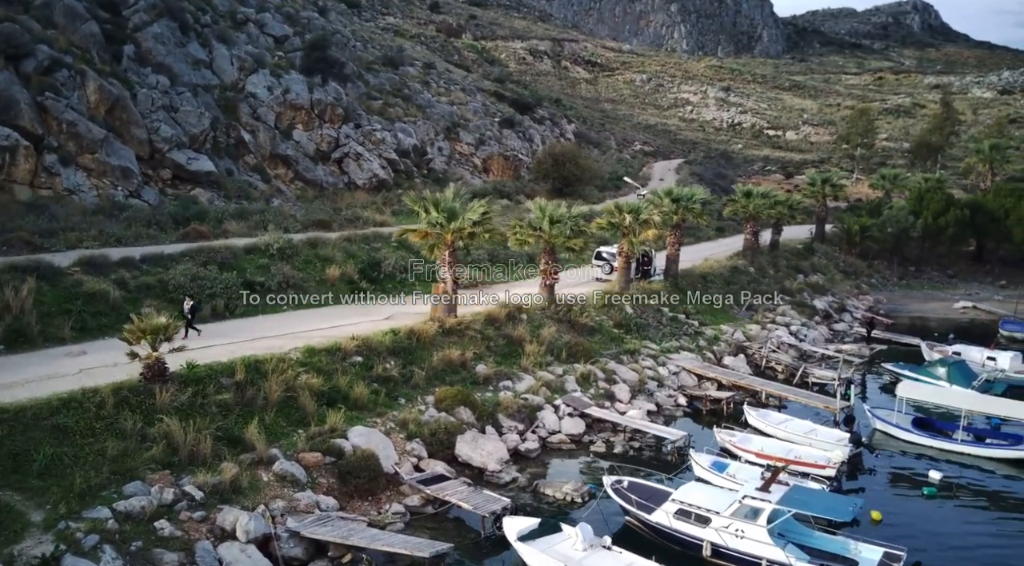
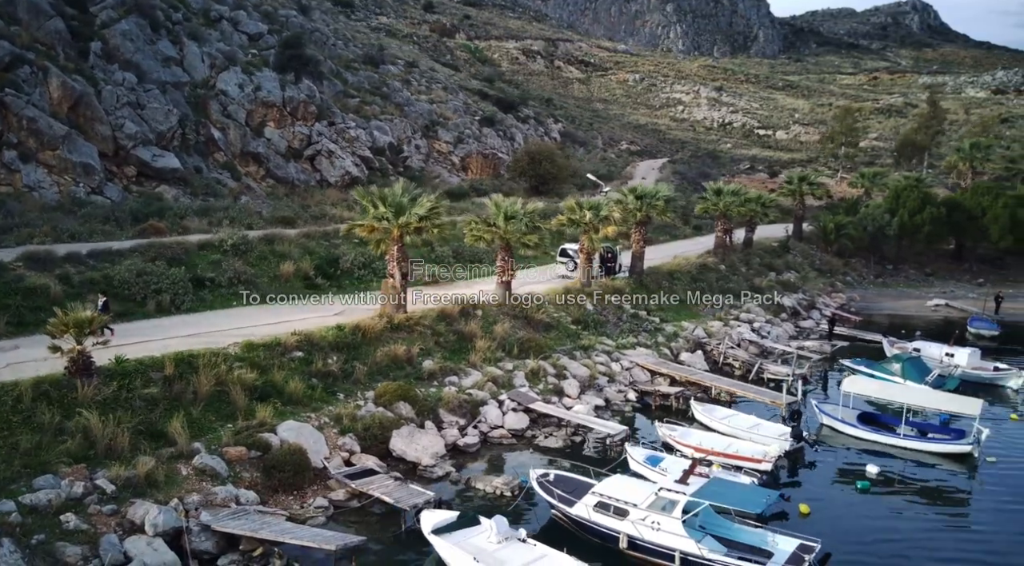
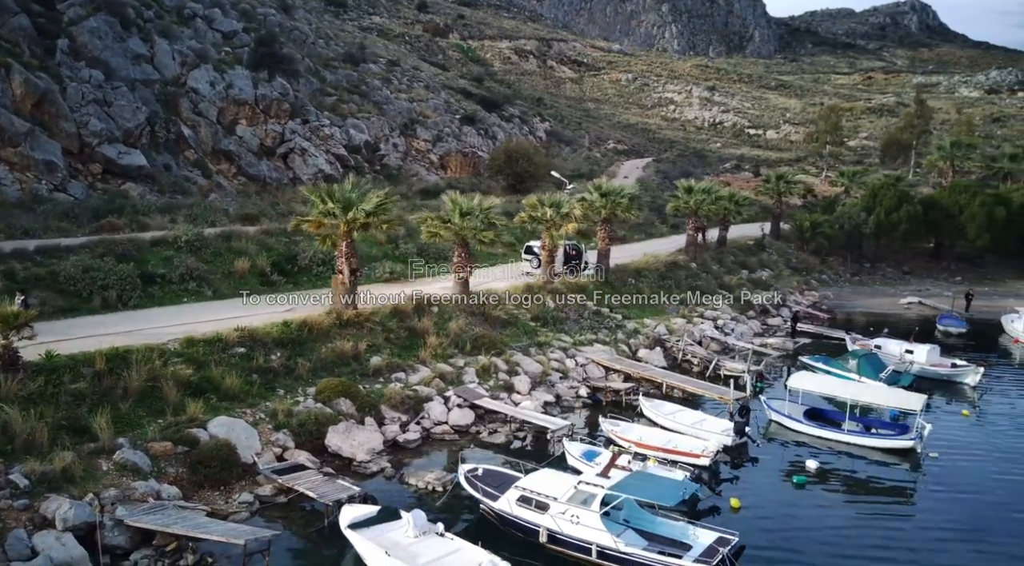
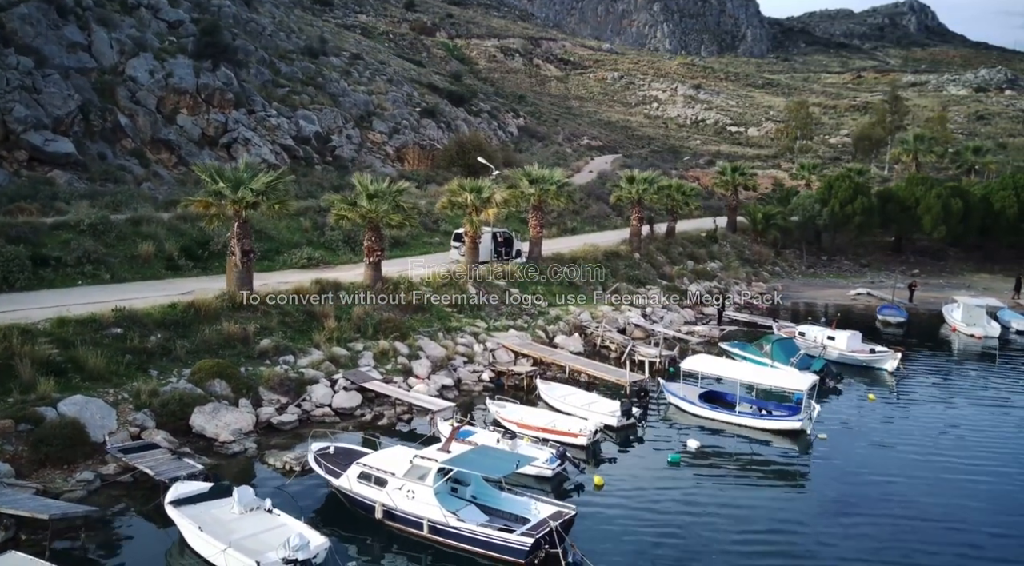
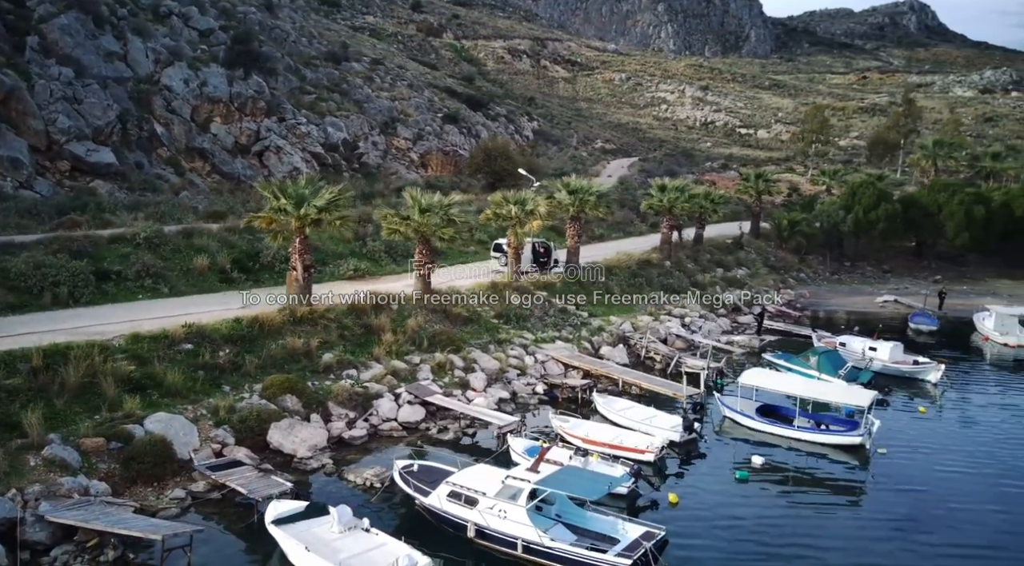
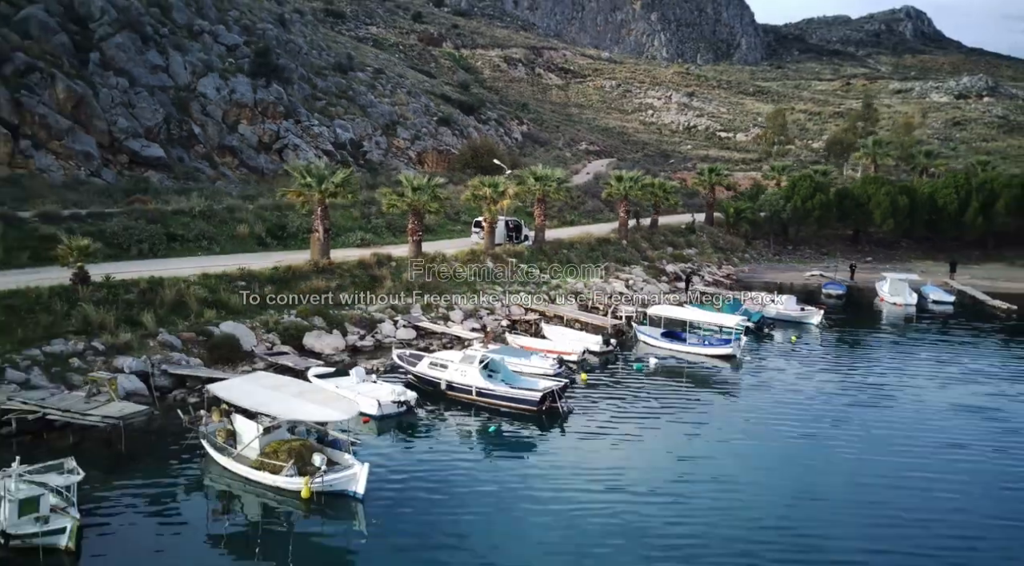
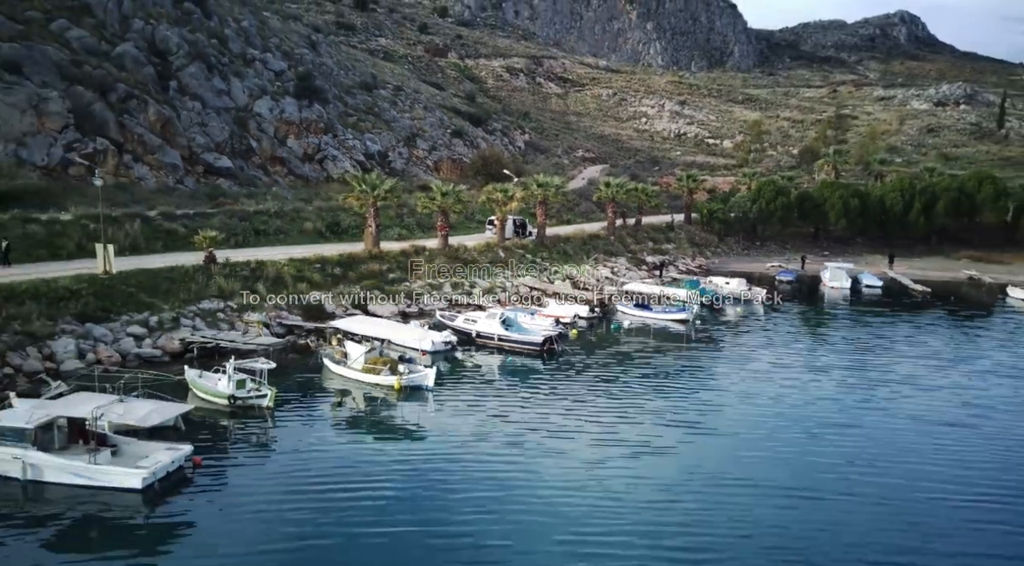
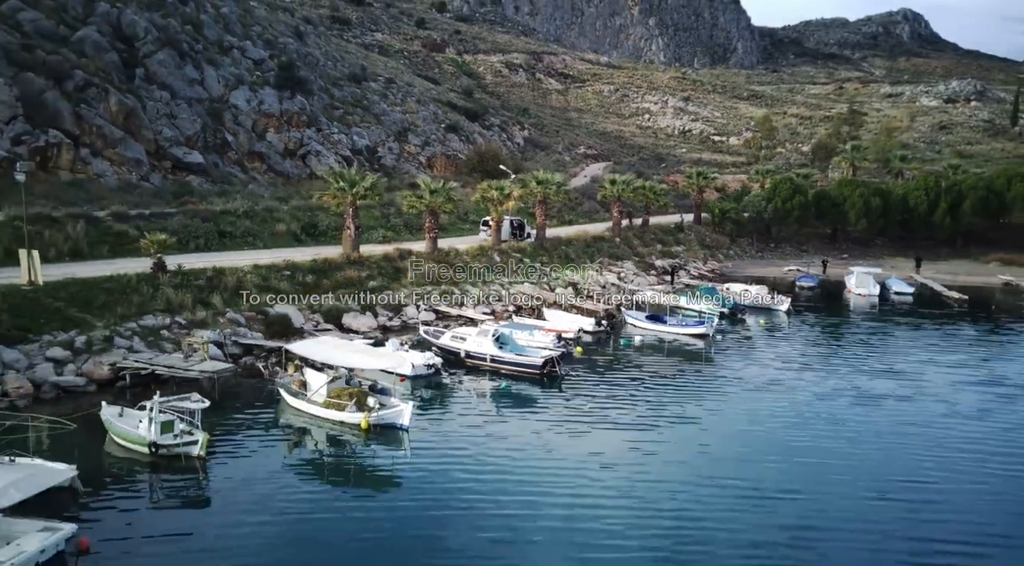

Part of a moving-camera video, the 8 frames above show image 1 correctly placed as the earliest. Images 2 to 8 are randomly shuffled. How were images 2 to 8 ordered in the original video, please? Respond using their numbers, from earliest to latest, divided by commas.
2, 3, 5, 4, 6, 8, 7
